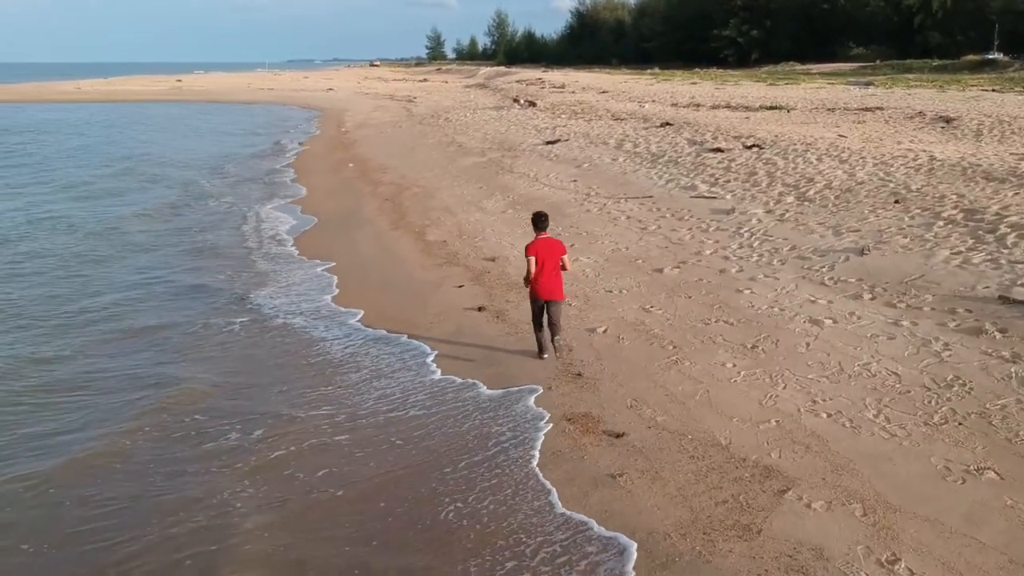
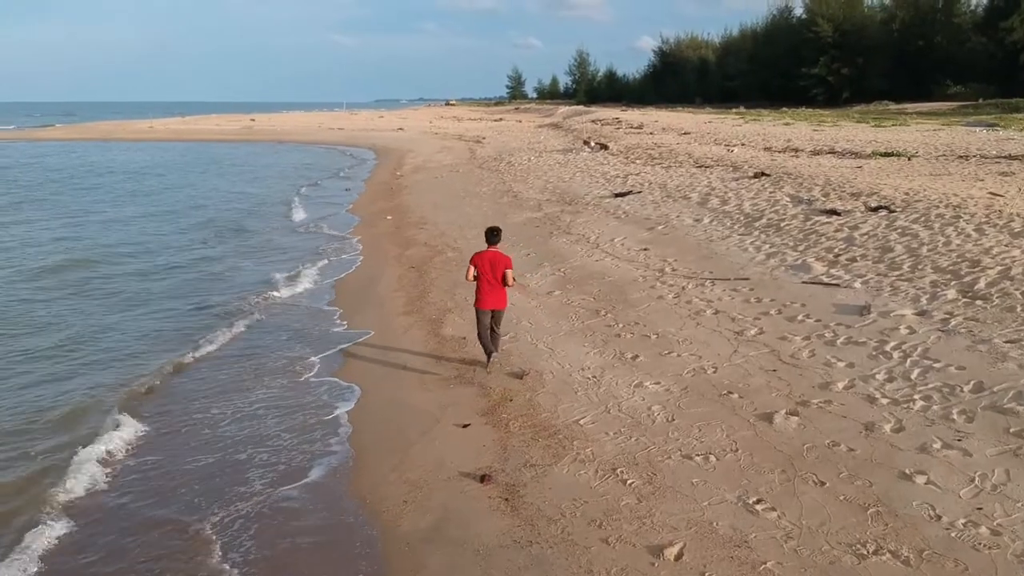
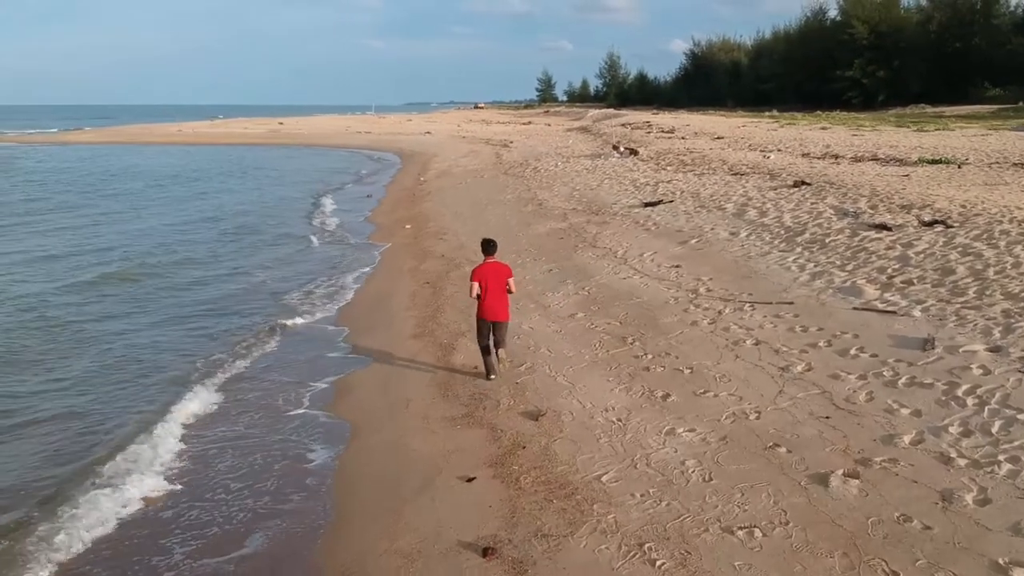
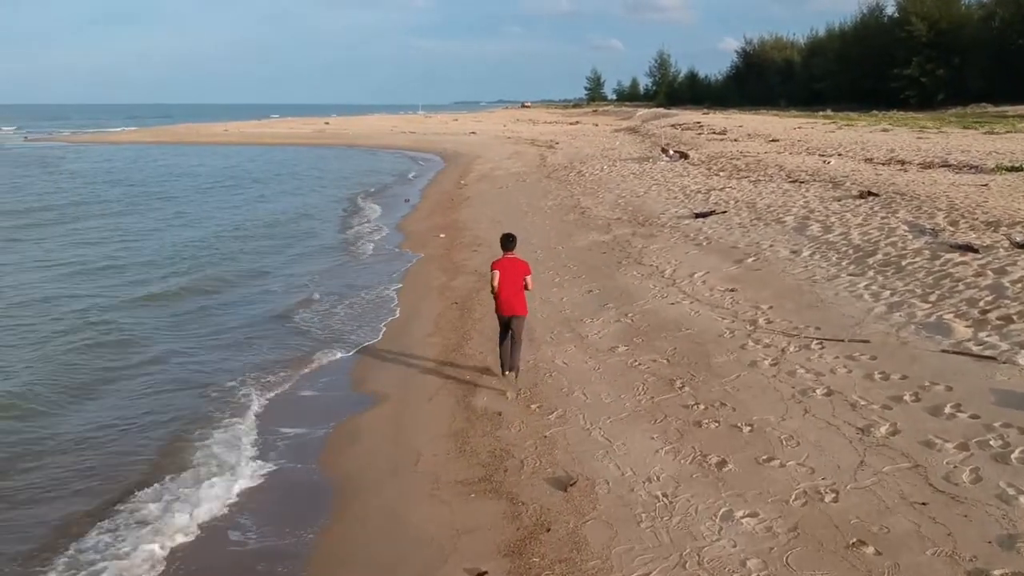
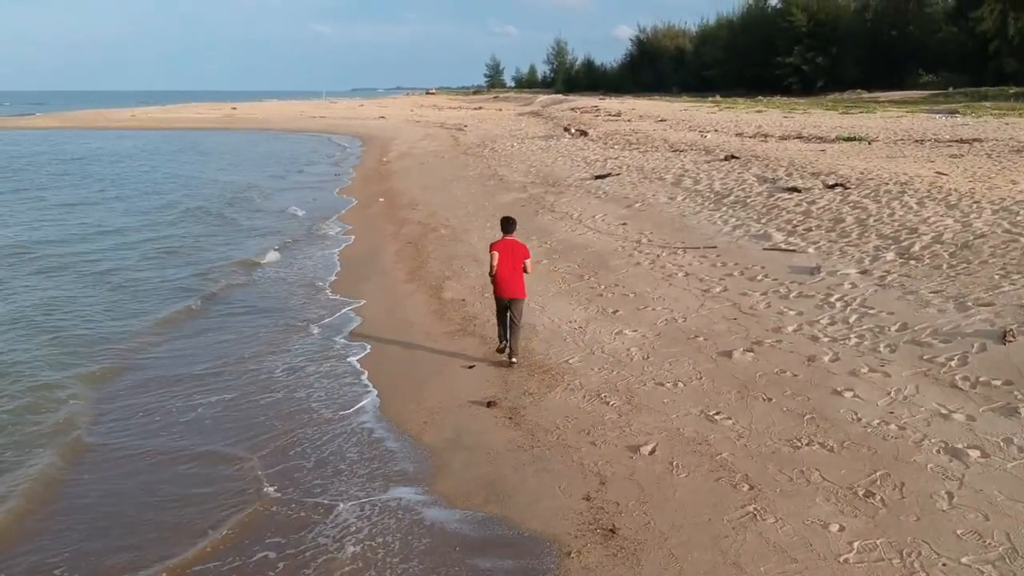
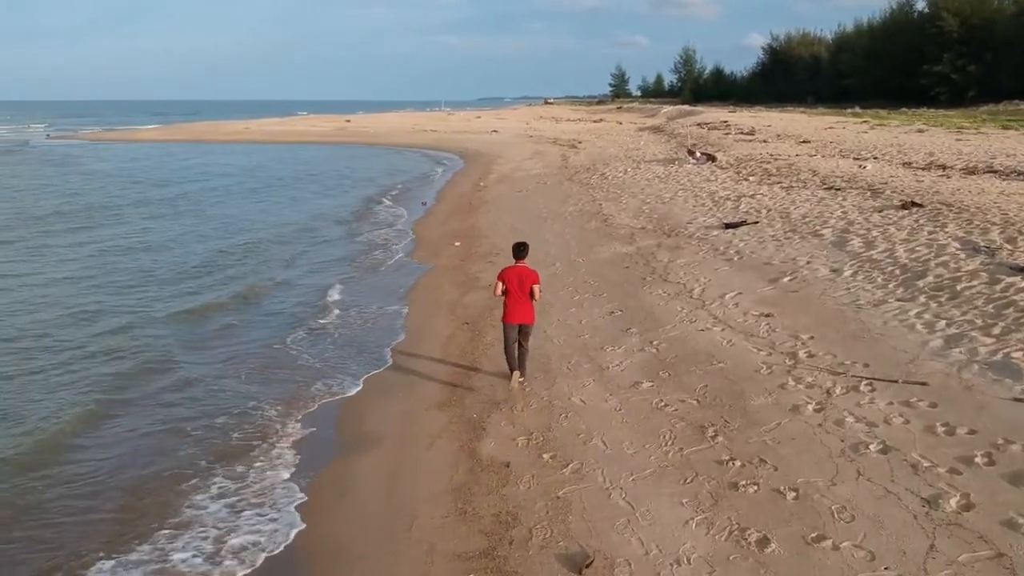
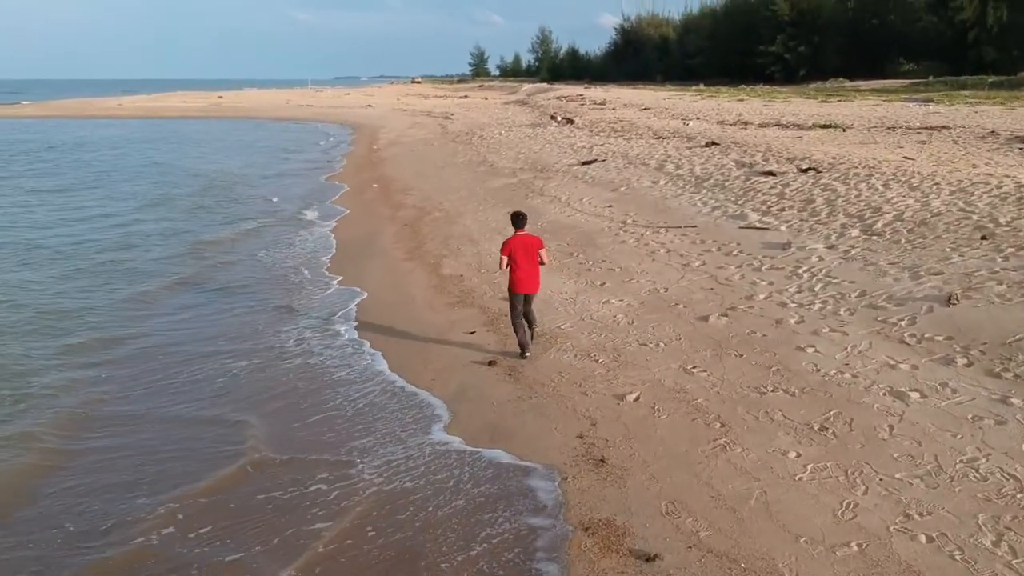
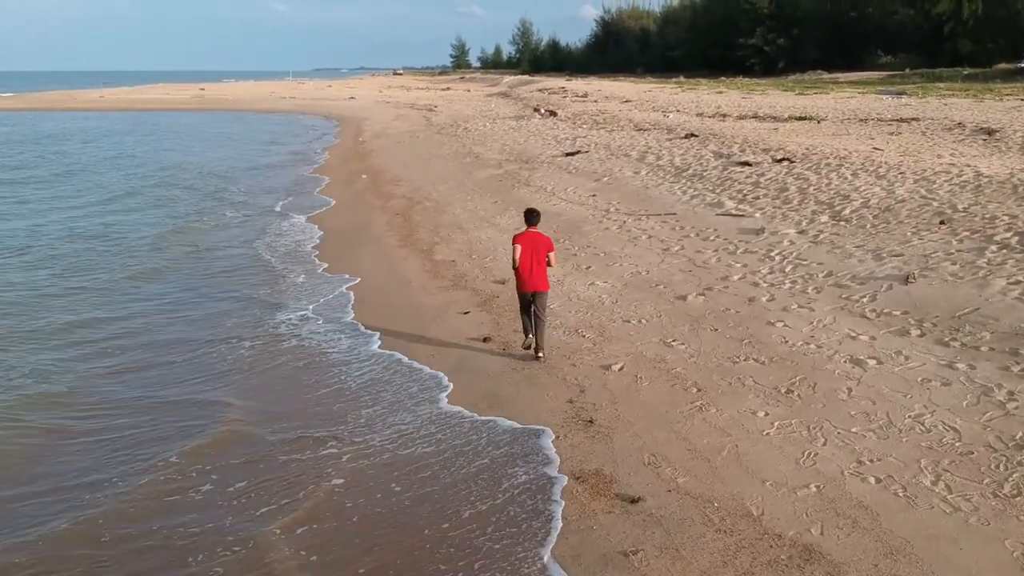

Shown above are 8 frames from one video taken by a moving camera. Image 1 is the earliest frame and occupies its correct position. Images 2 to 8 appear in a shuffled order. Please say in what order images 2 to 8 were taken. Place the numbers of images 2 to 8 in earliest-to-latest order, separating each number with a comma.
8, 7, 5, 2, 3, 4, 6
